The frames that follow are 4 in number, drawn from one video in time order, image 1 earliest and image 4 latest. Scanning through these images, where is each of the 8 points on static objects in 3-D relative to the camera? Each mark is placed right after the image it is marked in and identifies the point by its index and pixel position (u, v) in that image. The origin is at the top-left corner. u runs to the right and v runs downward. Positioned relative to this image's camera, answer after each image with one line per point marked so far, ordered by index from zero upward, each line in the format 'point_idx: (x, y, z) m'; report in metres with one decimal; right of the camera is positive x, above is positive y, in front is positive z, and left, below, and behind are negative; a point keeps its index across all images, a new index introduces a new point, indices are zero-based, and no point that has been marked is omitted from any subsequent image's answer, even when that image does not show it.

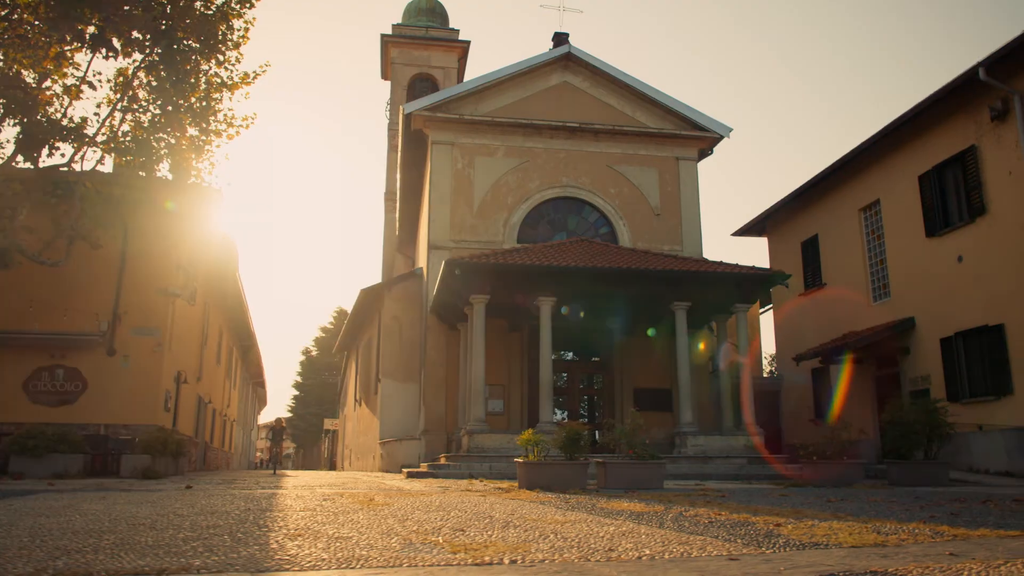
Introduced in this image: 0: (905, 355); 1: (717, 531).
0: (+8.0, -1.4, +17.0) m
1: (+1.4, -1.6, +5.6) m
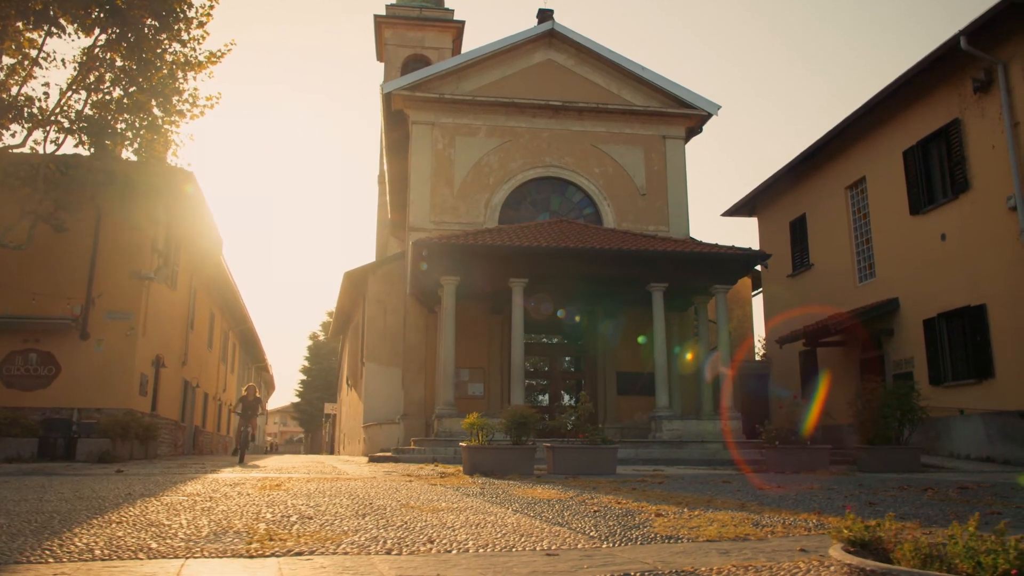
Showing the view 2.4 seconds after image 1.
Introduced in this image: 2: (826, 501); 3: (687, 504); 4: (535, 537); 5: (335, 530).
0: (+7.4, -1.0, +16.4) m
1: (+0.5, -1.5, +5.3) m
2: (+2.6, -1.7, +6.8) m
3: (+1.3, -1.6, +6.4) m
4: (+0.1, -1.3, +4.6) m
5: (-1.0, -1.3, +4.7) m
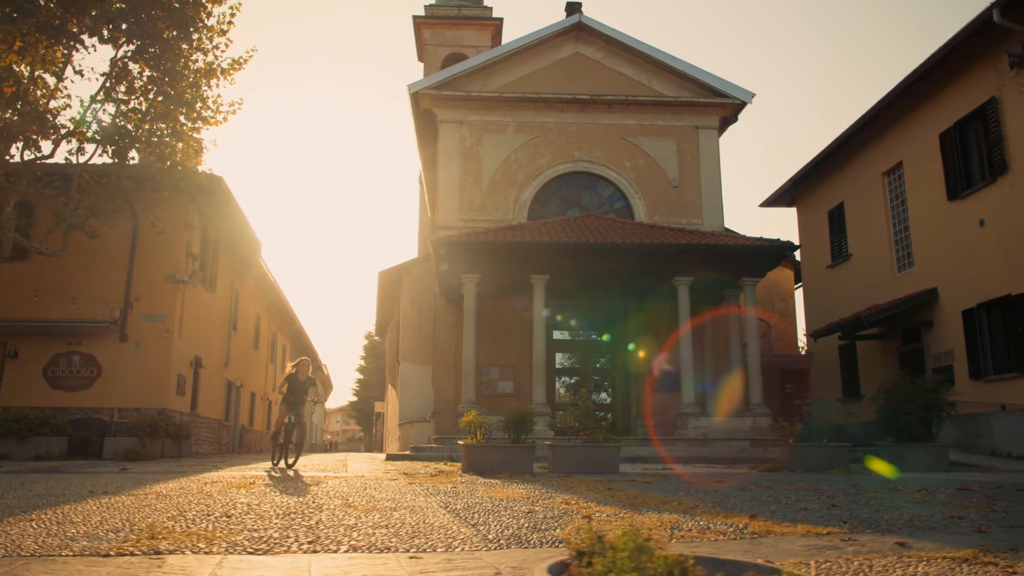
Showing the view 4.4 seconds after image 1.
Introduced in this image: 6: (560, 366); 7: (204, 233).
0: (+7.8, -0.8, +15.7) m
1: (0.0, -1.4, +5.2) m
2: (+2.2, -1.7, +6.5) m
3: (+0.9, -1.6, +6.2) m
4: (-0.5, -1.3, +4.4) m
5: (-1.5, -1.3, +4.6) m
6: (+1.1, -1.8, +19.2) m
7: (-7.1, +1.3, +19.4) m
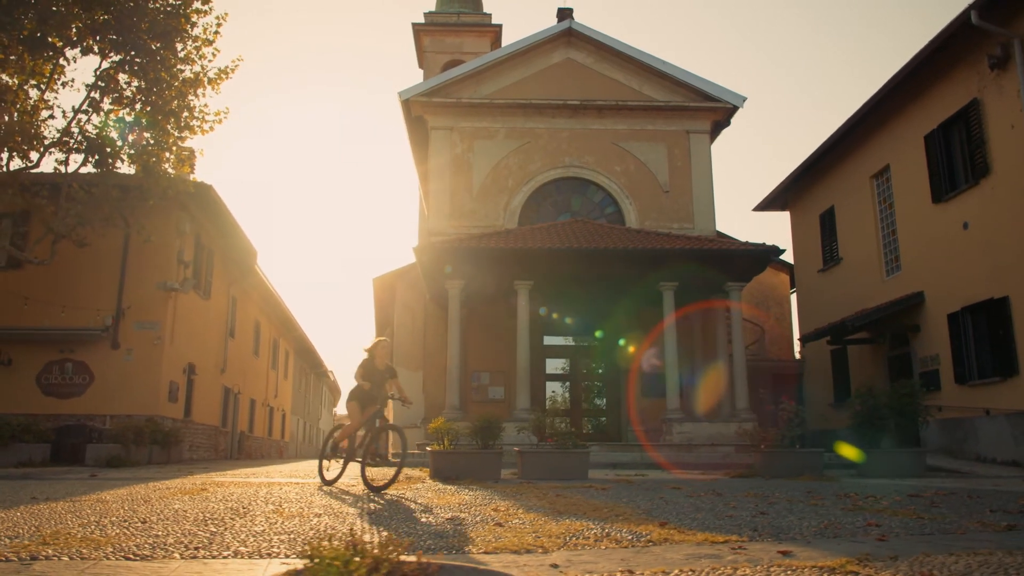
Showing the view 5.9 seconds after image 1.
0: (+7.5, -0.9, +15.5) m
1: (-0.6, -1.5, +5.2) m
2: (+1.7, -1.7, +6.5) m
3: (+0.4, -1.6, +6.2) m
4: (-1.0, -1.4, +4.5) m
5: (-2.1, -1.4, +4.7) m
6: (+0.9, -1.9, +19.1) m
7: (-7.4, +1.1, +19.6) m
